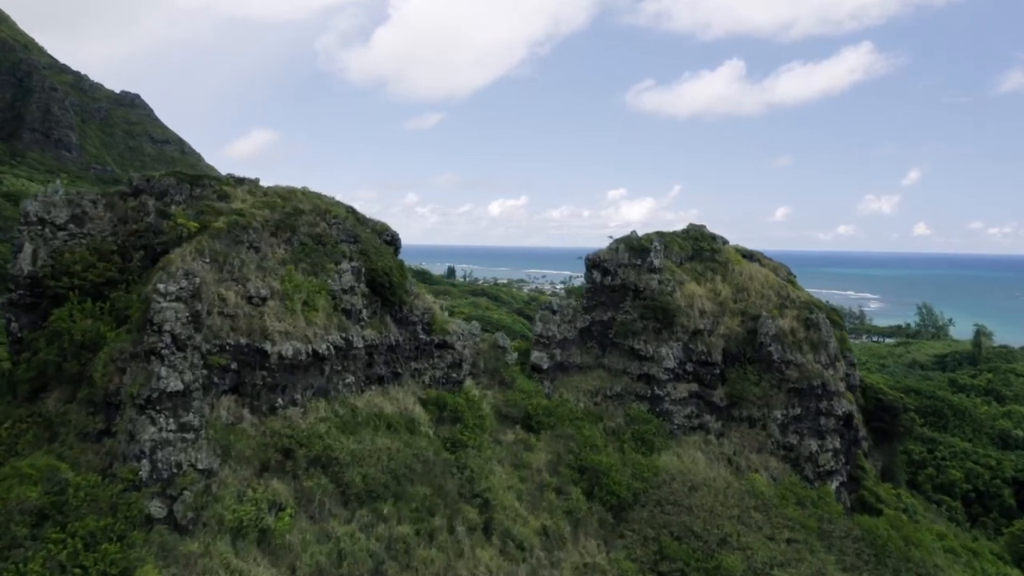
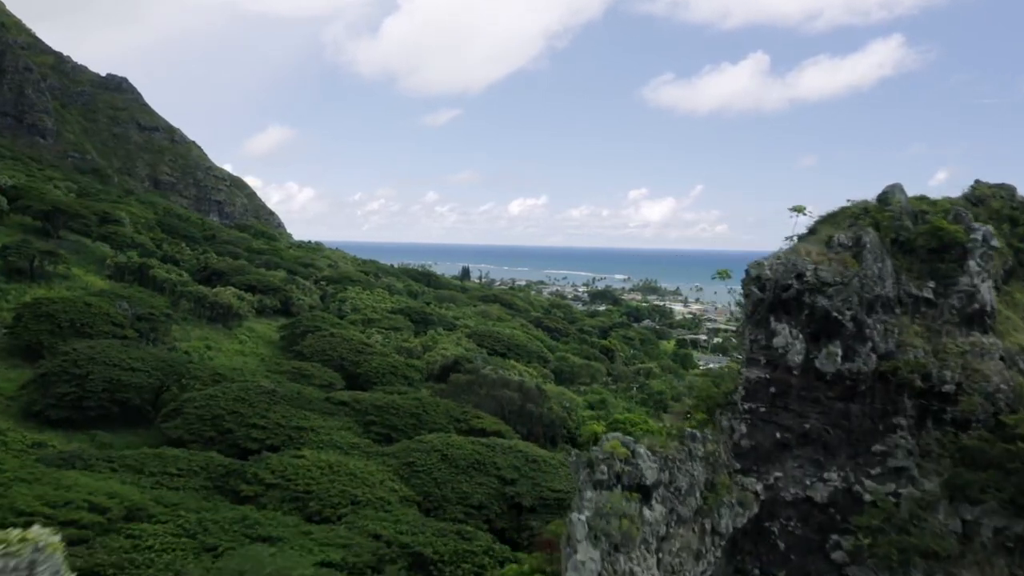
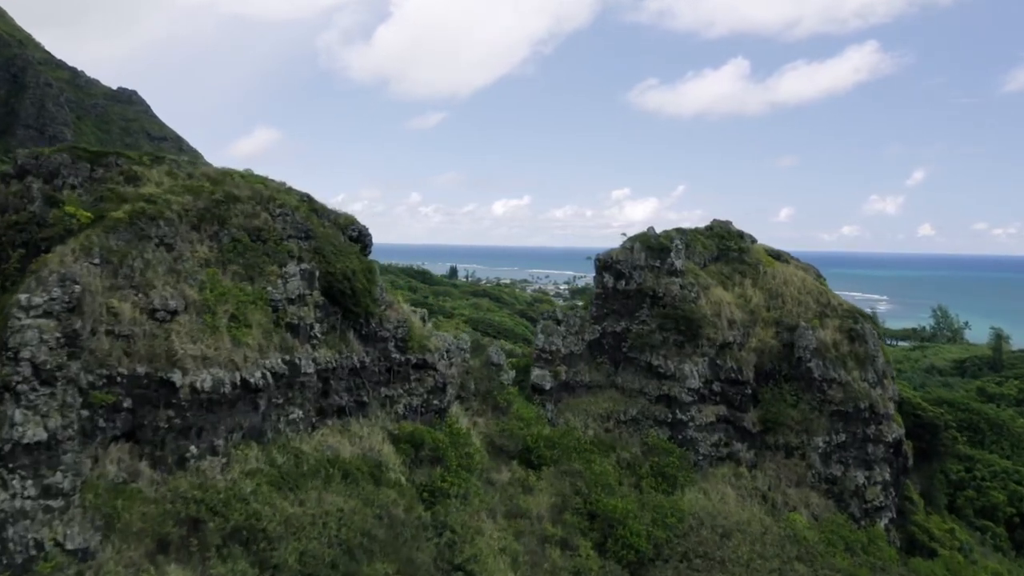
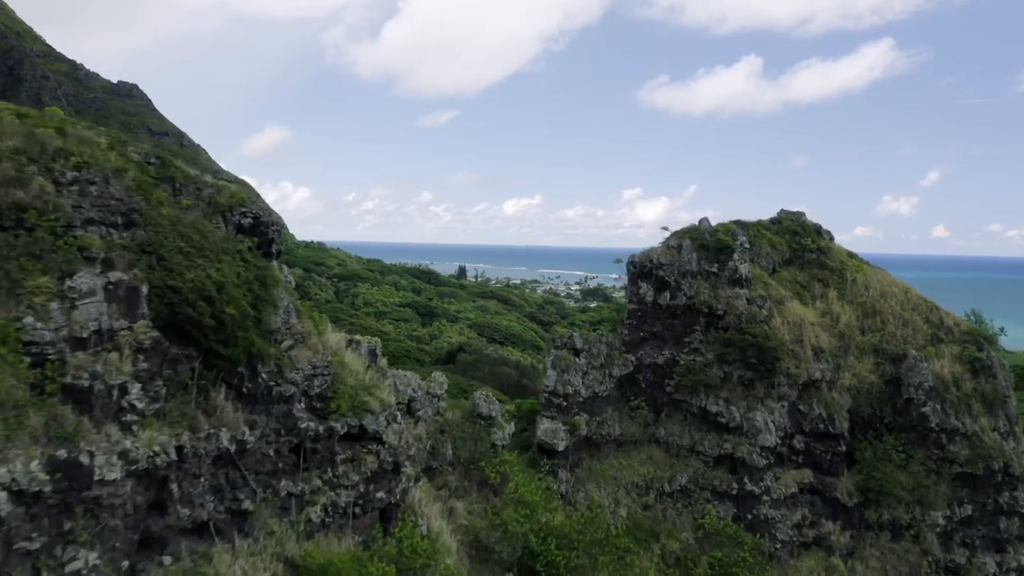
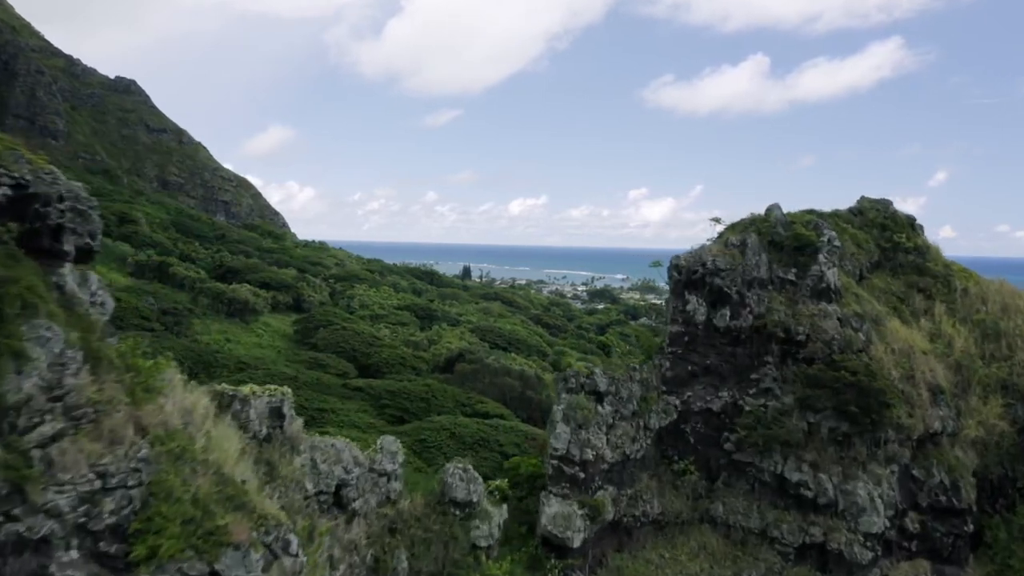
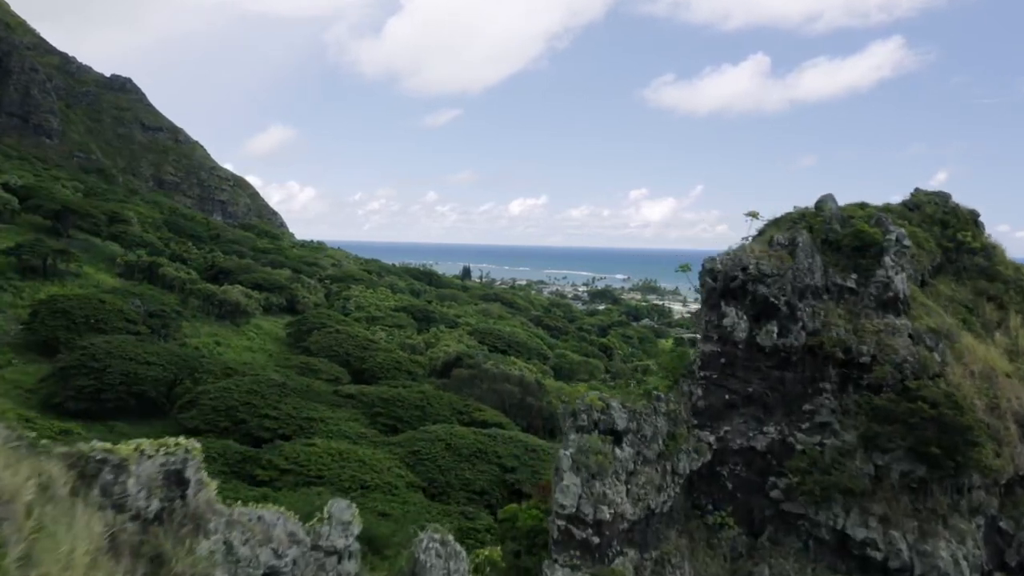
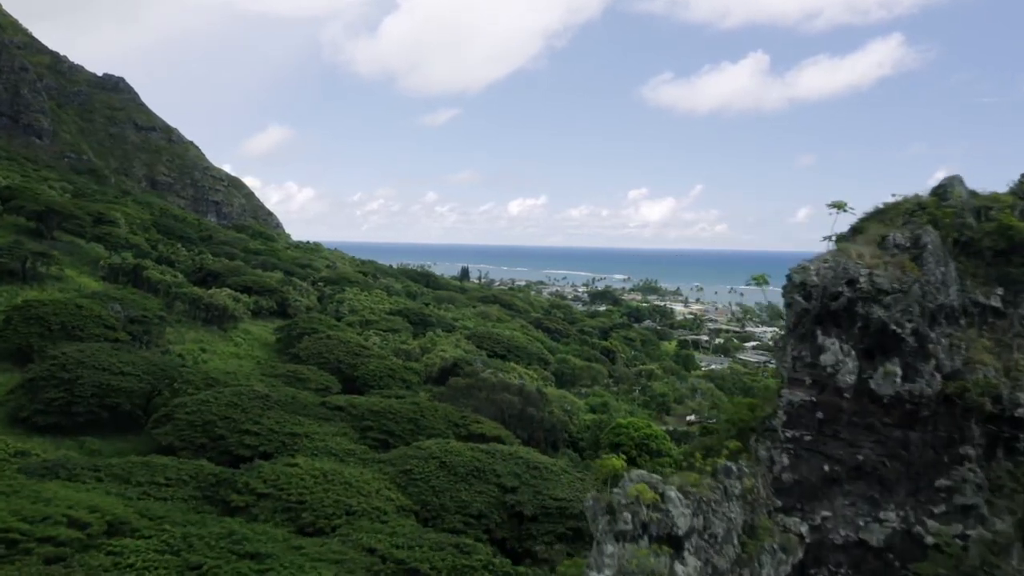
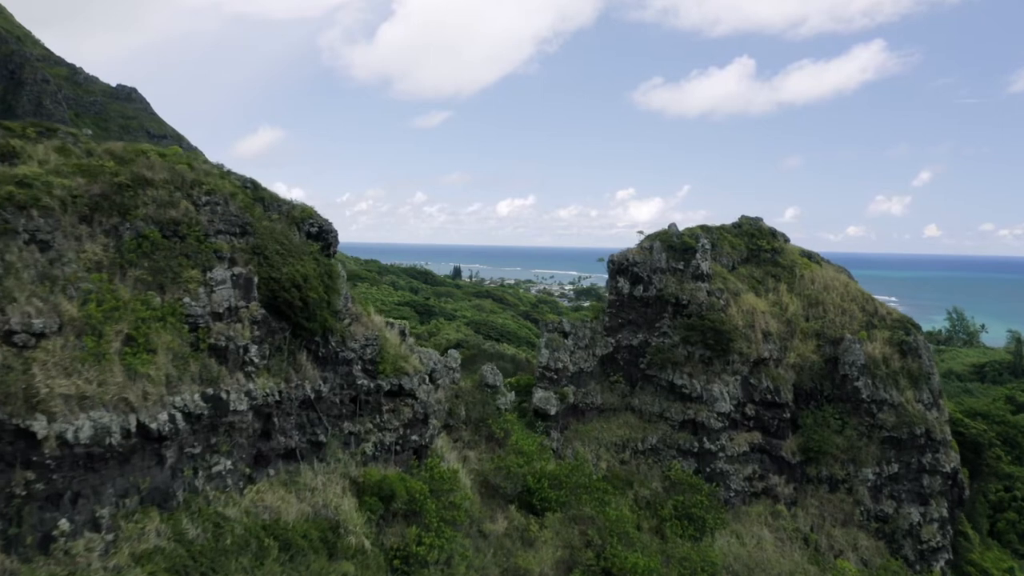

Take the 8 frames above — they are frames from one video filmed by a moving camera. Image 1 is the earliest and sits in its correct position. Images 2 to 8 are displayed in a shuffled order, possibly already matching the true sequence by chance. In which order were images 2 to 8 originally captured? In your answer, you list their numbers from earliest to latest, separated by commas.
3, 8, 4, 5, 6, 2, 7
